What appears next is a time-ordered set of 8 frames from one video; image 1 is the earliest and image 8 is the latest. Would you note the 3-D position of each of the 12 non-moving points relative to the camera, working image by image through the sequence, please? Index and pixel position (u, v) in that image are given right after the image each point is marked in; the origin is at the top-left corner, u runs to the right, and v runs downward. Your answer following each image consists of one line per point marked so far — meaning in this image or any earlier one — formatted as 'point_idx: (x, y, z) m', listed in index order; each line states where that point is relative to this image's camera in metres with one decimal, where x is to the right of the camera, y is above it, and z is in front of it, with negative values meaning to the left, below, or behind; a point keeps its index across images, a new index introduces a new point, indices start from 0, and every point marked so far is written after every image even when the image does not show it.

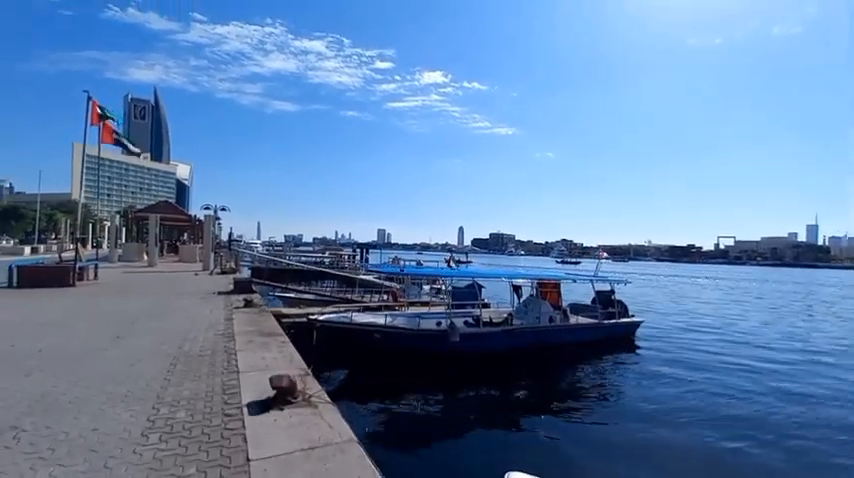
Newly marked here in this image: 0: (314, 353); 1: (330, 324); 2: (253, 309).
0: (-3.4, -3.3, +16.1) m
1: (-2.7, -2.3, +14.9) m
2: (-4.0, -1.6, +12.5) m
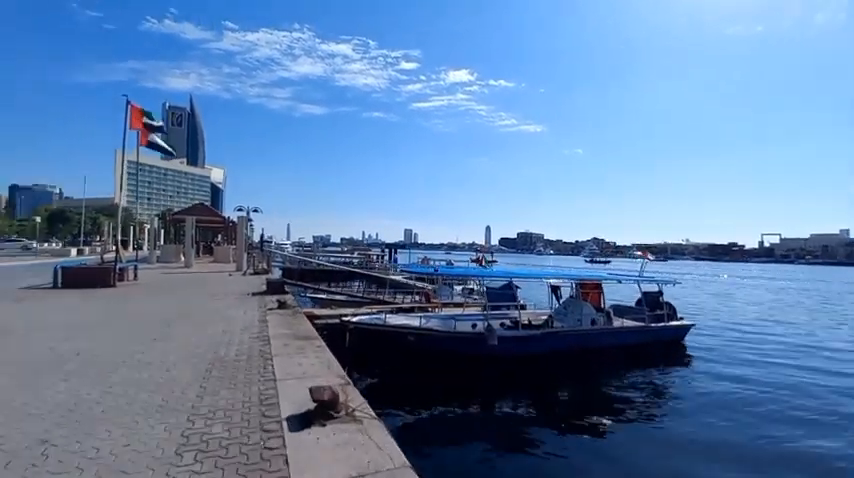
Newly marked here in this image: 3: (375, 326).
0: (-2.3, -3.4, +15.9) m
1: (-1.7, -2.3, +14.7) m
2: (-3.2, -1.6, +12.3) m
3: (-1.4, -2.3, +14.5) m
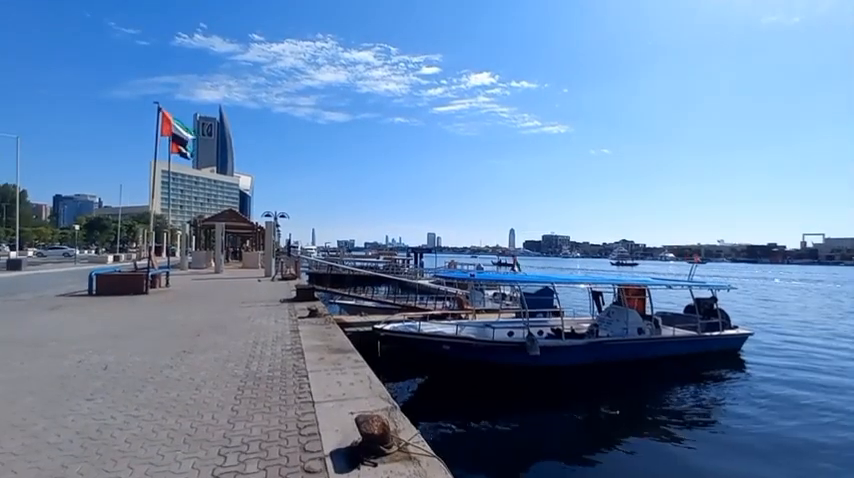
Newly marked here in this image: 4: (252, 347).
0: (-1.4, -3.5, +15.3) m
1: (-0.8, -2.5, +14.1) m
2: (-2.4, -1.7, +11.8) m
3: (-0.5, -2.5, +13.9) m
4: (-2.7, -1.7, +8.3) m
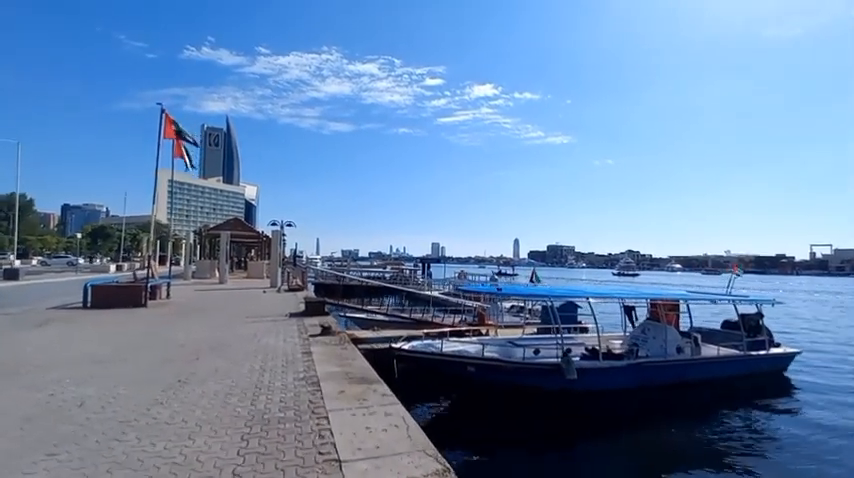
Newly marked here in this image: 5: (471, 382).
0: (-0.8, -3.7, +14.1) m
1: (-0.2, -2.7, +12.9) m
2: (-1.8, -1.9, +10.6) m
3: (0.0, -2.7, +12.7) m
4: (-2.2, -1.8, +7.1) m
5: (+1.0, -3.3, +12.7) m
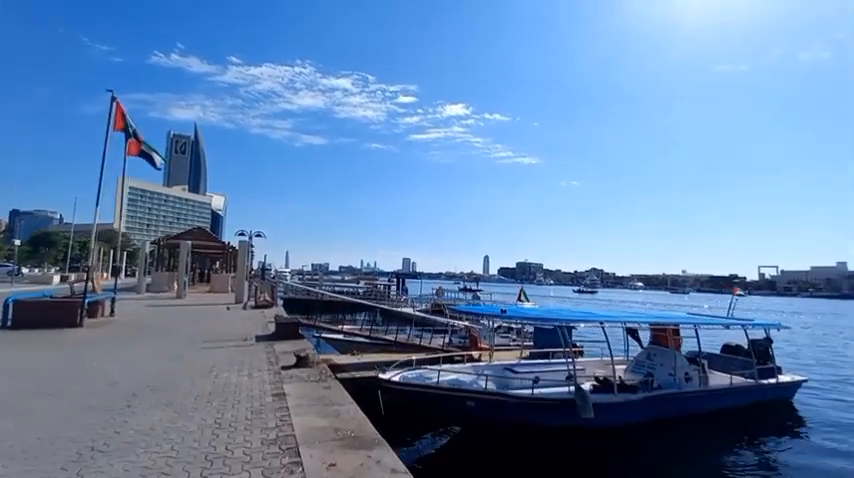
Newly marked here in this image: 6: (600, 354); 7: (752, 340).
0: (-1.1, -4.0, +12.1) m
1: (-0.4, -3.0, +10.9) m
2: (-1.9, -2.1, +8.6) m
3: (-0.1, -3.0, +10.8) m
4: (-2.0, -1.8, +5.1) m
5: (+0.8, -3.6, +10.8) m
6: (+5.2, -3.5, +16.3) m
7: (+9.6, -3.0, +16.0) m
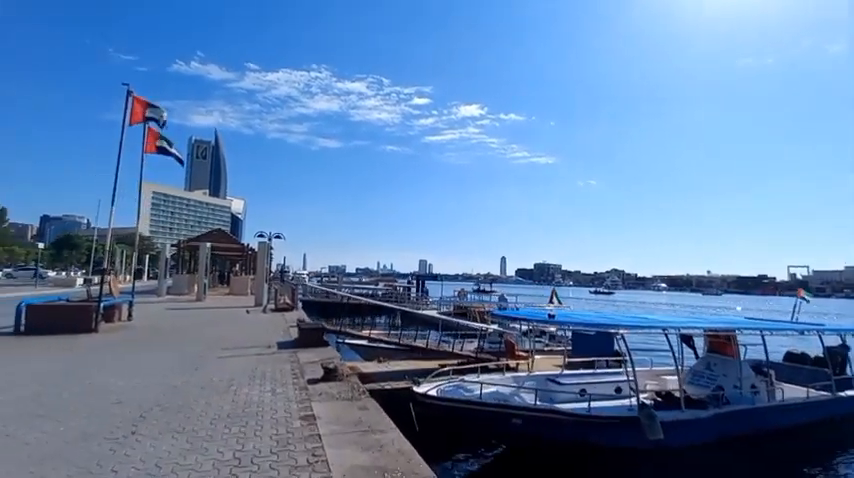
0: (-0.3, -4.0, +11.0) m
1: (+0.3, -2.9, +9.8) m
2: (-1.2, -2.0, +7.6) m
3: (+0.6, -2.9, +9.6) m
4: (-1.5, -1.8, +4.0) m
5: (+1.6, -3.6, +9.6) m
6: (+6.1, -3.4, +15.0) m
7: (+10.5, -2.9, +14.6) m
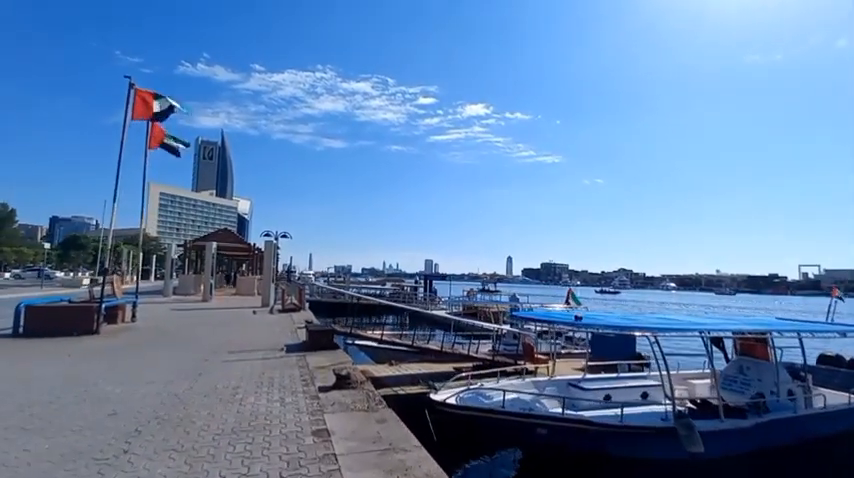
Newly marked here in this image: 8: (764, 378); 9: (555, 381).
0: (0.0, -3.9, +10.4) m
1: (+0.7, -2.8, +9.2) m
2: (-0.9, -2.0, +7.0) m
3: (+0.9, -2.8, +9.0) m
4: (-1.2, -1.7, +3.4) m
5: (+1.9, -3.5, +9.0) m
6: (+6.5, -3.3, +14.3) m
7: (+10.8, -2.8, +13.8) m
8: (+7.2, -3.0, +11.5) m
9: (+2.9, -3.2, +12.3) m
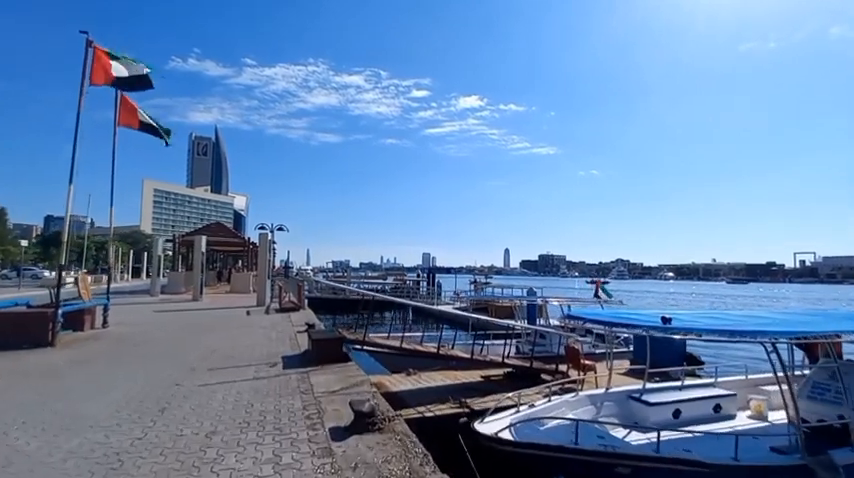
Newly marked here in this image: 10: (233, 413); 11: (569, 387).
0: (+0.6, -3.7, +8.2) m
1: (+1.2, -2.6, +7.0) m
2: (-0.4, -1.8, +4.7) m
3: (+1.5, -2.6, +6.8) m
4: (-0.7, -1.6, +1.2) m
5: (+2.4, -3.2, +6.8) m
6: (+7.0, -2.9, +12.1) m
7: (+11.4, -2.3, +11.7) m
8: (+7.7, -2.6, +9.4) m
9: (+3.5, -2.9, +10.1) m
10: (-2.1, -1.9, +5.8) m
11: (+2.8, -2.9, +10.6) m
